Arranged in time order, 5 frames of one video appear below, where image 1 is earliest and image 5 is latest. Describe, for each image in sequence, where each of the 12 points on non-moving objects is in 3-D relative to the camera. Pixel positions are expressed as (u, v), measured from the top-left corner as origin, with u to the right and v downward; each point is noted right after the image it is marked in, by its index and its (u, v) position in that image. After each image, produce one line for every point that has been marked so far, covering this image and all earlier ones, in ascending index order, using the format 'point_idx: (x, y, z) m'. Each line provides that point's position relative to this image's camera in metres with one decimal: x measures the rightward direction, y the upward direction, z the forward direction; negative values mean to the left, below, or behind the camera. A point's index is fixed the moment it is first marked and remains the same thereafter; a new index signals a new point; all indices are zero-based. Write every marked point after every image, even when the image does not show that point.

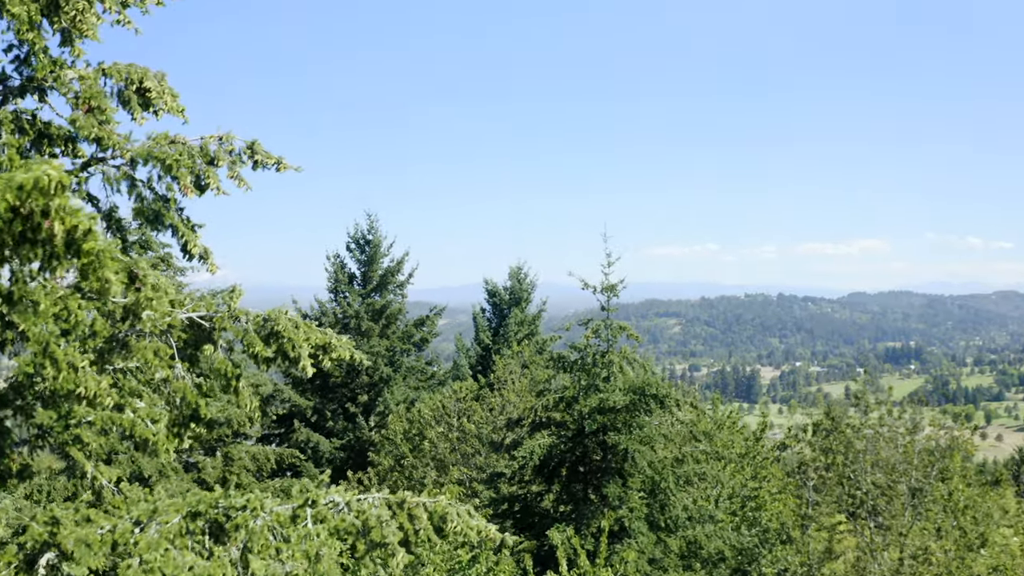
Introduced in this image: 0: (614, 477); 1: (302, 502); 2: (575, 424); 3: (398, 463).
0: (+2.1, -3.9, +13.6) m
1: (-1.3, -1.3, +4.0) m
2: (+1.4, -2.9, +14.1) m
3: (-2.8, -4.4, +16.7) m
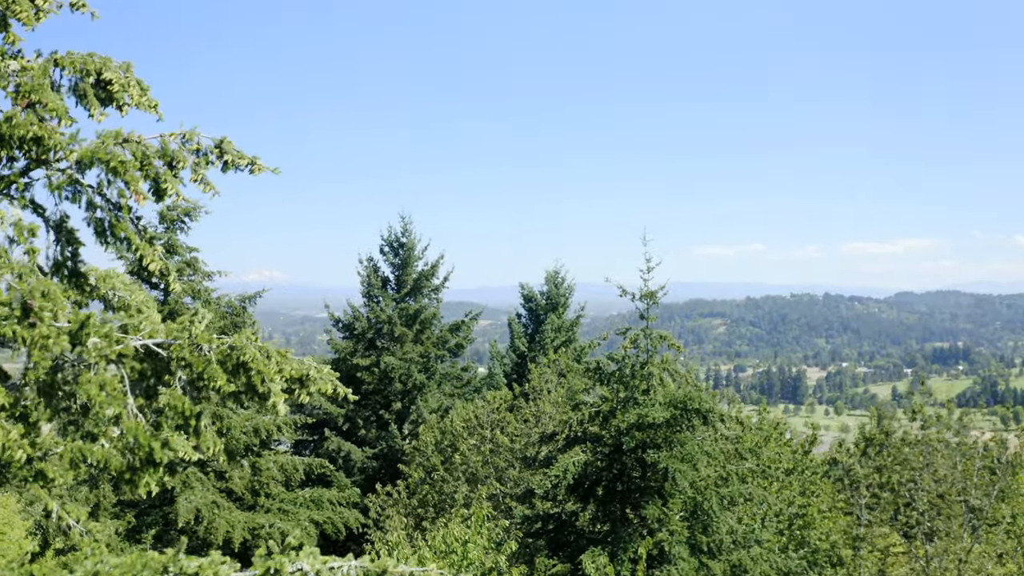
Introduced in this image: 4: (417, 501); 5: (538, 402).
0: (+2.7, -4.0, +12.8) m
1: (-1.2, -1.4, +3.4) m
2: (+2.0, -3.1, +13.4) m
3: (-2.0, -4.6, +16.2) m
4: (-2.2, -5.0, +15.4) m
5: (+0.7, -3.1, +17.8) m
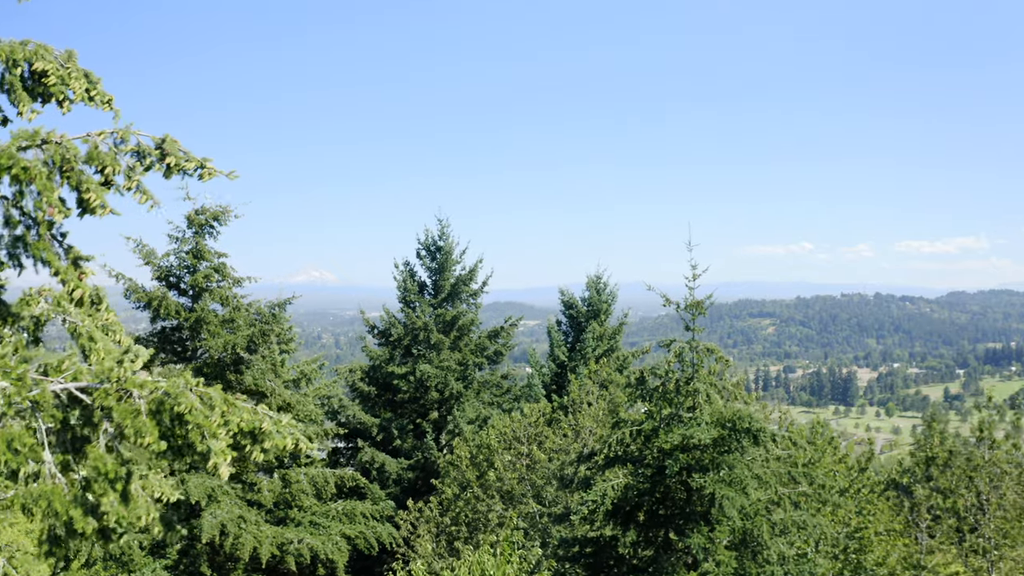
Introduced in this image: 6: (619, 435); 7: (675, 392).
0: (+3.3, -4.2, +11.9) m
1: (-1.2, -1.5, +2.8) m
2: (+2.7, -3.3, +12.5) m
3: (-1.2, -4.7, +15.6) m
4: (-1.4, -5.2, +14.8) m
5: (+1.7, -3.3, +17.0) m
6: (+2.1, -2.9, +13.0) m
7: (+3.1, -2.0, +12.8) m
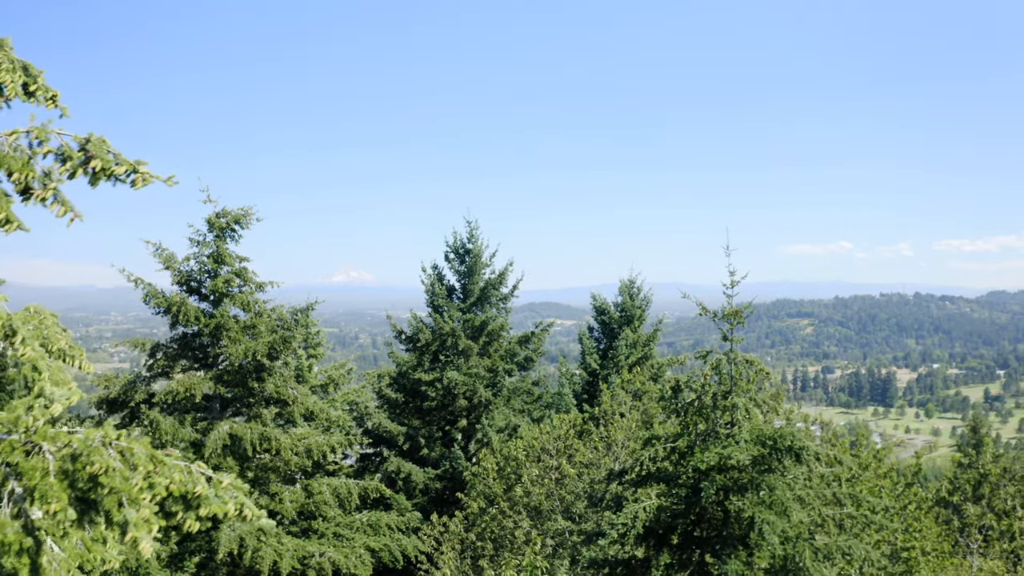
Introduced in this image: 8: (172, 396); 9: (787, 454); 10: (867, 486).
0: (+3.8, -4.4, +11.2) m
1: (-1.3, -1.7, +2.3) m
2: (+3.1, -3.4, +11.8) m
3: (-0.5, -4.9, +15.0) m
4: (-0.8, -5.3, +14.3) m
5: (+2.4, -3.4, +16.3) m
6: (+2.6, -3.0, +12.4) m
7: (+3.6, -2.2, +12.1) m
8: (-6.1, -1.9, +11.9) m
9: (+4.8, -2.9, +11.5) m
10: (+10.1, -5.6, +18.9) m
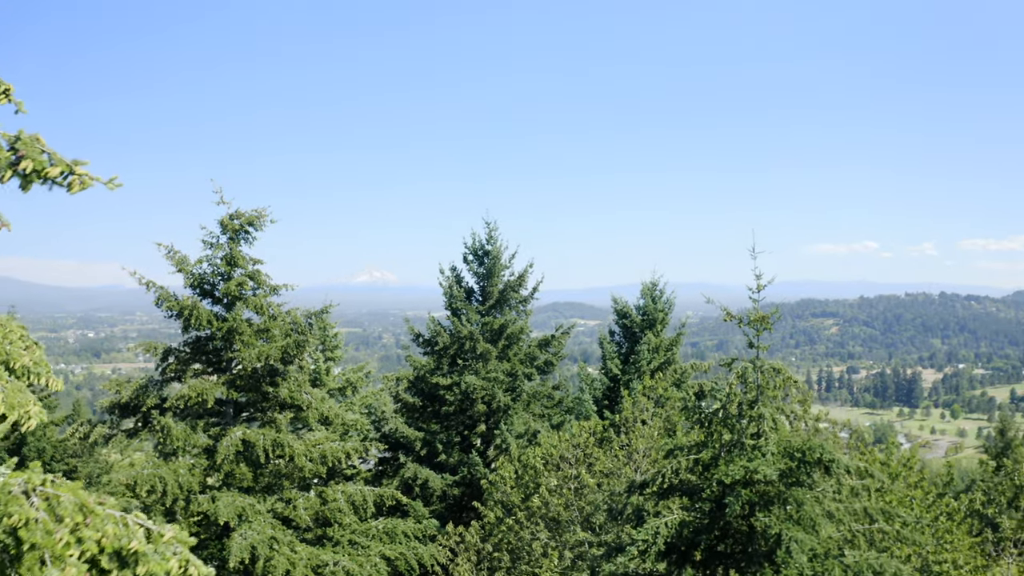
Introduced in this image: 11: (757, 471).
0: (+4.0, -4.5, +10.7) m
1: (-1.3, -1.7, +2.0) m
2: (+3.4, -3.5, +11.4) m
3: (-0.1, -5.0, +14.7) m
4: (-0.4, -5.4, +14.0) m
5: (+2.8, -3.5, +15.9) m
6: (+2.9, -3.1, +11.9) m
7: (+3.9, -2.3, +11.6) m
8: (-5.8, -2.0, +11.7) m
9: (+5.0, -3.0, +11.0) m
10: (+10.6, -5.8, +18.2) m
11: (+4.0, -2.9, +10.7) m
